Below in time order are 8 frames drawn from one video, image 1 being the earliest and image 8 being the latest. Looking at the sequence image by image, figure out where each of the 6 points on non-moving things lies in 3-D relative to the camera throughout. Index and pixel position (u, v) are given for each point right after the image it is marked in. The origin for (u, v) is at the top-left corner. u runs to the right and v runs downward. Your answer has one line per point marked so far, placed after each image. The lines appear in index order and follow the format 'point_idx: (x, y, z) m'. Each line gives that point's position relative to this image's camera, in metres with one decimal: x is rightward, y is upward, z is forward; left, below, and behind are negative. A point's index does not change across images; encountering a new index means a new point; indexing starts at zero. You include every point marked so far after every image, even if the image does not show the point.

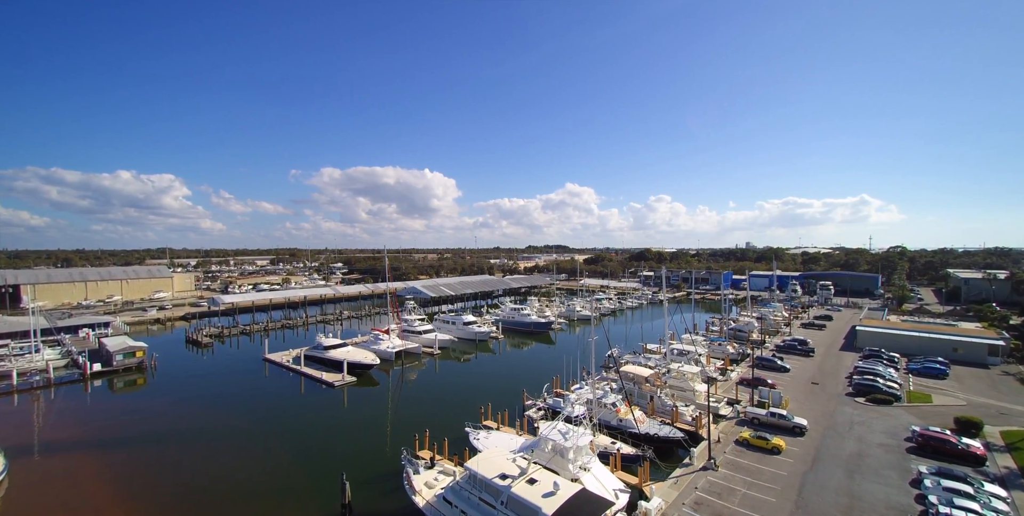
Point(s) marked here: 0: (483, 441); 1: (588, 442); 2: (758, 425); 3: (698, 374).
0: (-1.0, -6.4, +15.8) m
1: (+2.1, -5.0, +12.1) m
2: (+8.0, -5.5, +14.4) m
3: (+7.9, -5.0, +18.7) m
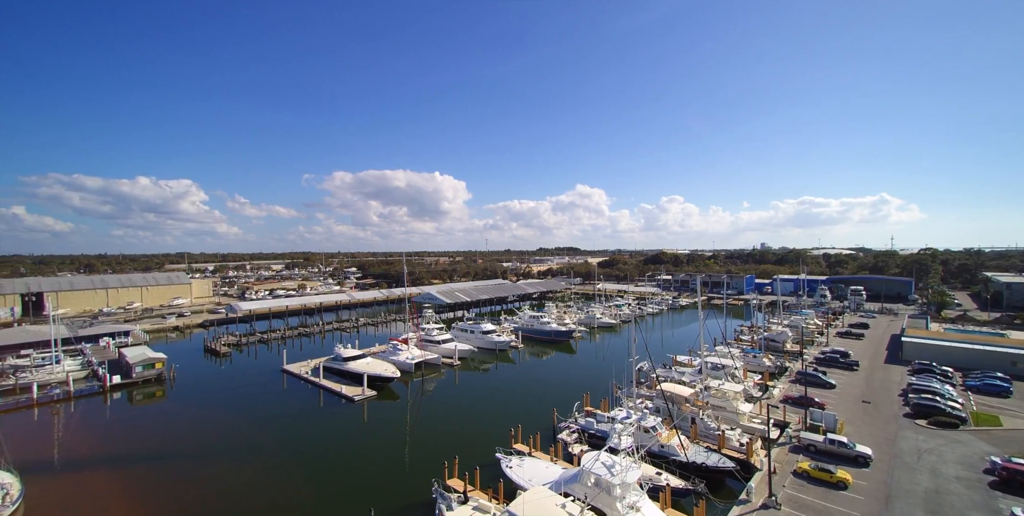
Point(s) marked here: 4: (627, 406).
0: (+0.1, -6.9, +14.9) m
1: (+3.1, -5.4, +11.1) m
2: (+9.1, -5.8, +13.2) m
3: (+9.0, -5.4, +17.6) m
4: (+4.6, -5.9, +18.1) m
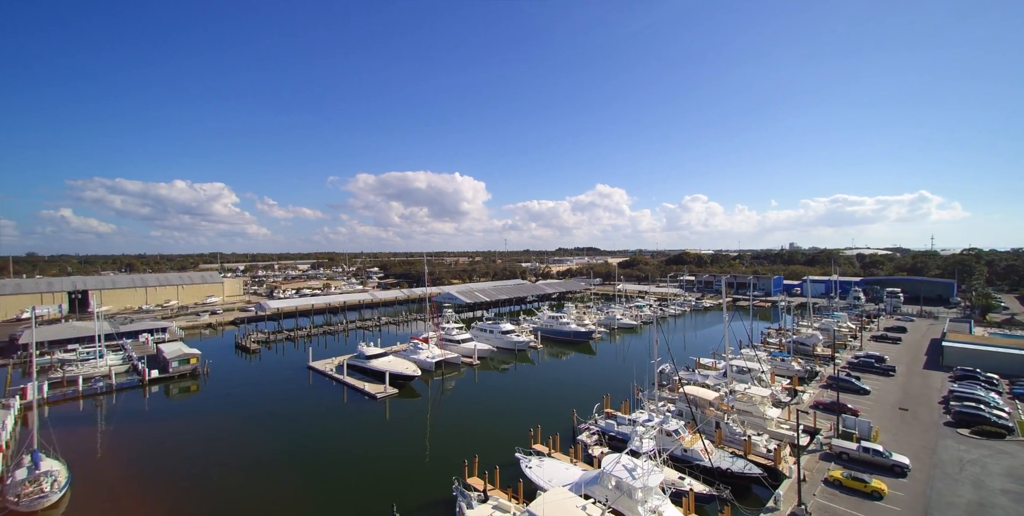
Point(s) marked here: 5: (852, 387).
0: (+0.7, -6.9, +14.7) m
1: (+3.6, -5.4, +10.8) m
2: (+9.6, -5.8, +12.7) m
3: (+9.8, -5.4, +17.0) m
4: (+5.4, -5.9, +17.8) m
5: (+14.6, -5.6, +19.0) m
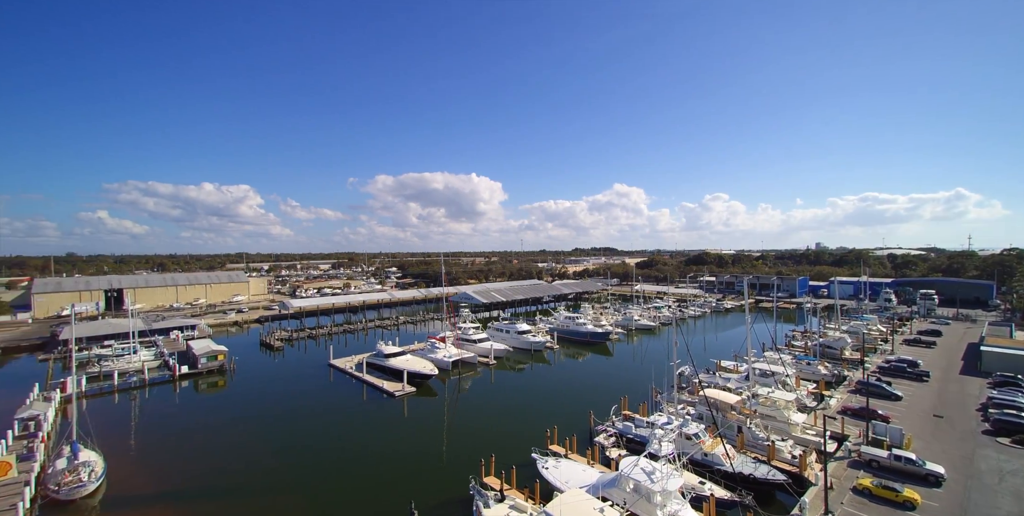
0: (+1.3, -6.9, +14.6) m
1: (+4.0, -5.4, +10.5) m
2: (+10.1, -5.9, +12.2) m
3: (+10.4, -5.4, +16.6) m
4: (+6.1, -5.9, +17.5) m
5: (+15.3, -5.6, +18.4) m
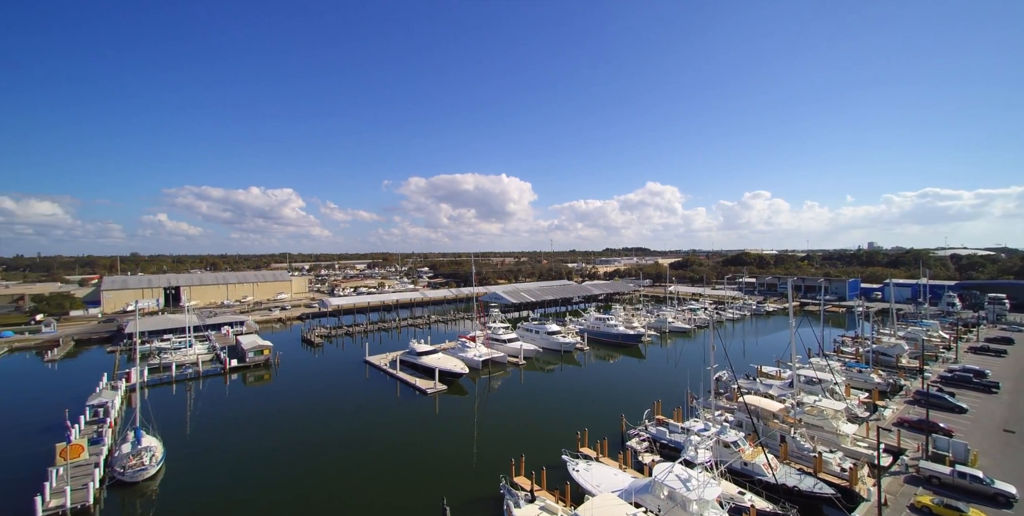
0: (+2.2, -6.9, +13.9) m
1: (+4.7, -5.5, +9.7) m
2: (+10.9, -5.9, +11.0) m
3: (+11.5, -5.4, +15.3) m
4: (+7.2, -6.0, +16.5) m
5: (+16.5, -5.6, +16.8) m
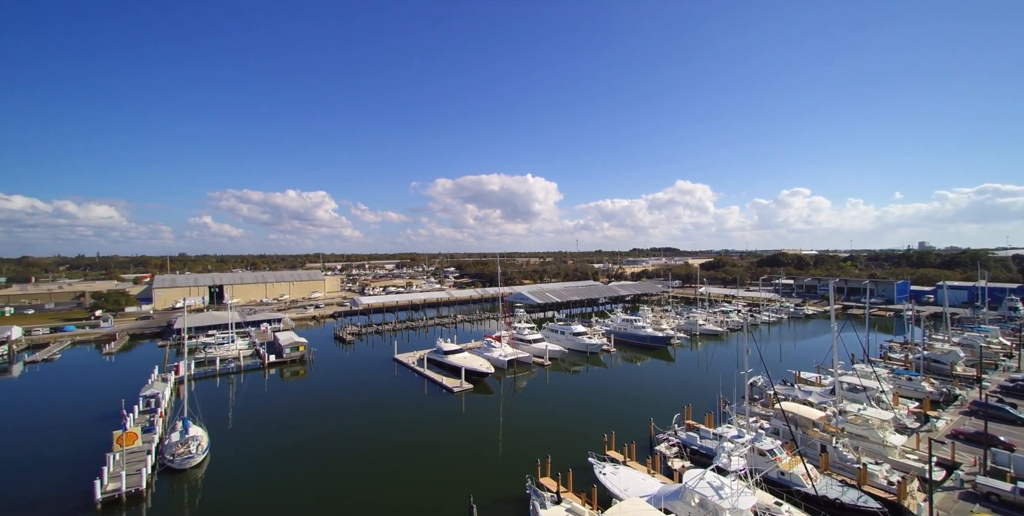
0: (+3.1, -6.9, +13.3) m
1: (+5.3, -5.5, +9.0) m
2: (+11.6, -5.9, +9.9) m
3: (+12.5, -5.4, +14.2) m
4: (+8.3, -6.0, +15.6) m
5: (+17.5, -5.6, +15.4) m
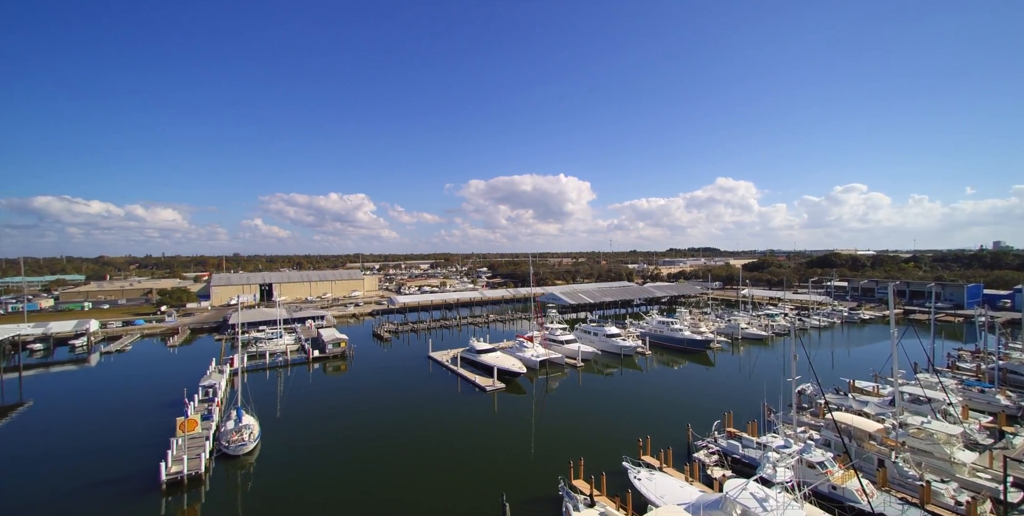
0: (+4.2, -6.9, +12.6) m
1: (+6.1, -5.5, +8.1) m
2: (+12.4, -5.9, +8.6) m
3: (+13.6, -5.4, +12.8) m
4: (+9.5, -6.0, +14.5) m
5: (+18.7, -5.7, +13.6) m
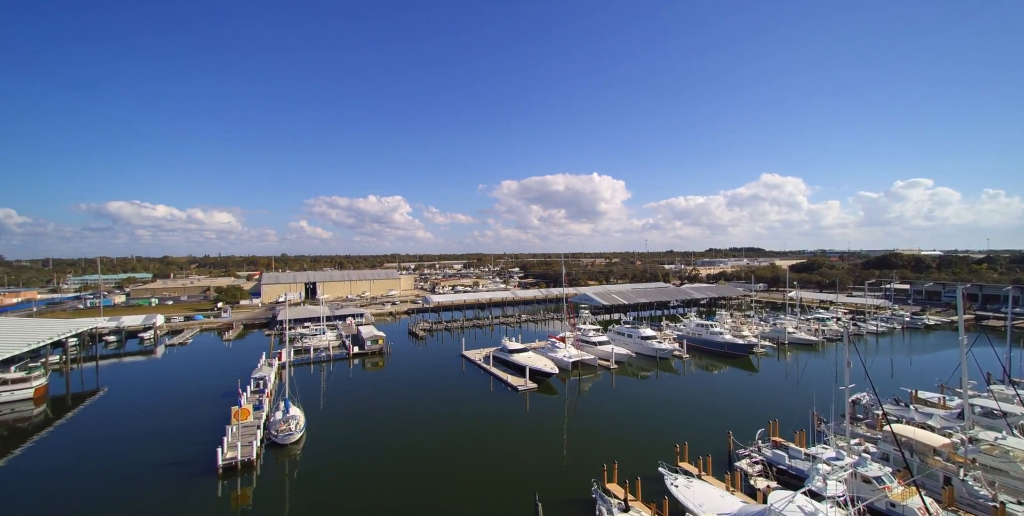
0: (+5.3, -6.8, +11.9) m
1: (+6.8, -5.4, +7.3) m
2: (+13.2, -5.9, +7.3) m
3: (+14.7, -5.4, +11.3) m
4: (+10.7, -5.9, +13.4) m
5: (+19.9, -5.7, +11.8) m
